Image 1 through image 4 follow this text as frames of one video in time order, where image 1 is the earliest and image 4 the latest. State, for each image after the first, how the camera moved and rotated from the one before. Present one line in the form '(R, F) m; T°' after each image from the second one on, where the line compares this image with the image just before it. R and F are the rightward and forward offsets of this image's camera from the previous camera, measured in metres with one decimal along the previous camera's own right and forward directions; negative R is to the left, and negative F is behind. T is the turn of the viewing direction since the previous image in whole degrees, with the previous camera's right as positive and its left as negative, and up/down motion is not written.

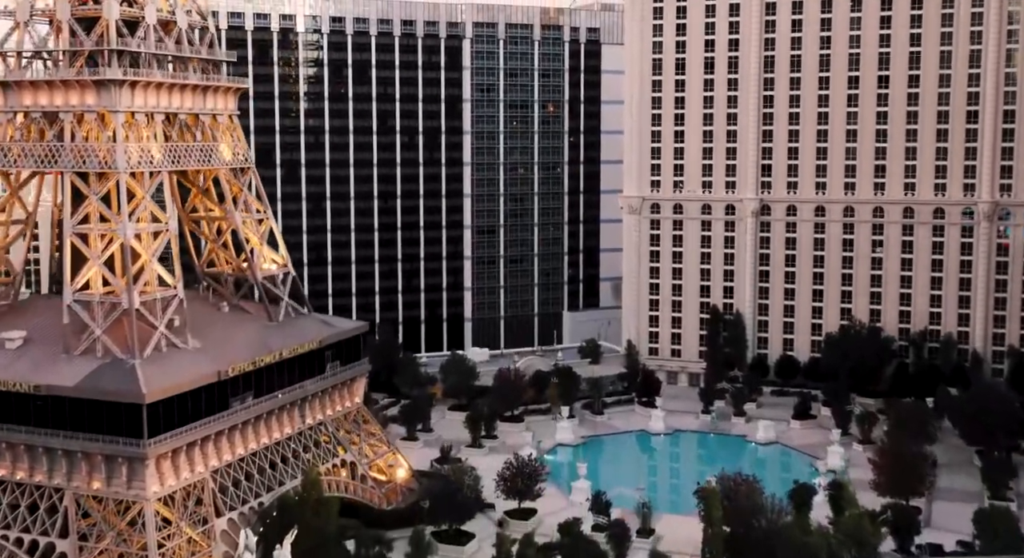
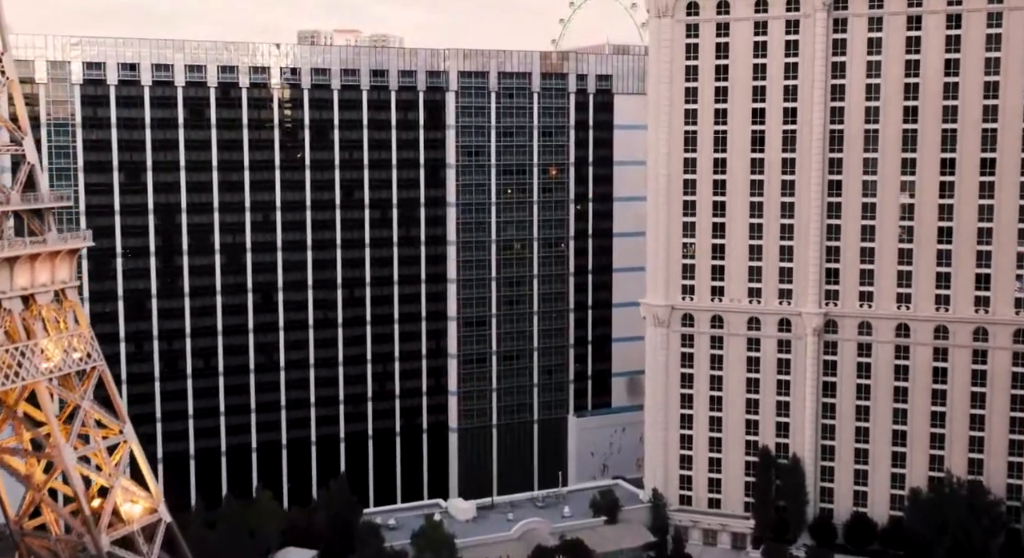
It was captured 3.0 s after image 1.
(+0.4, +27.1) m; 0°
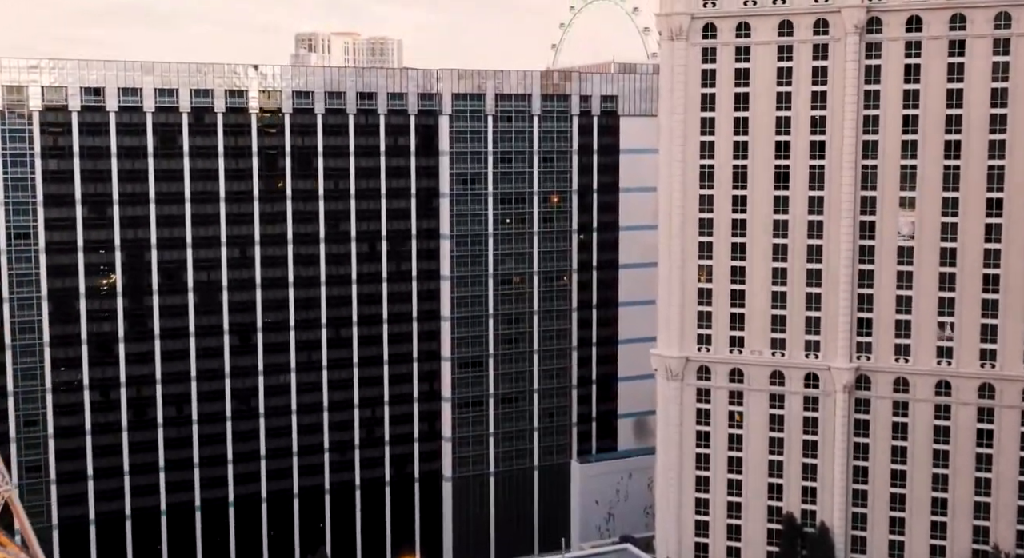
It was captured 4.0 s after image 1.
(+0.1, +9.1) m; 0°
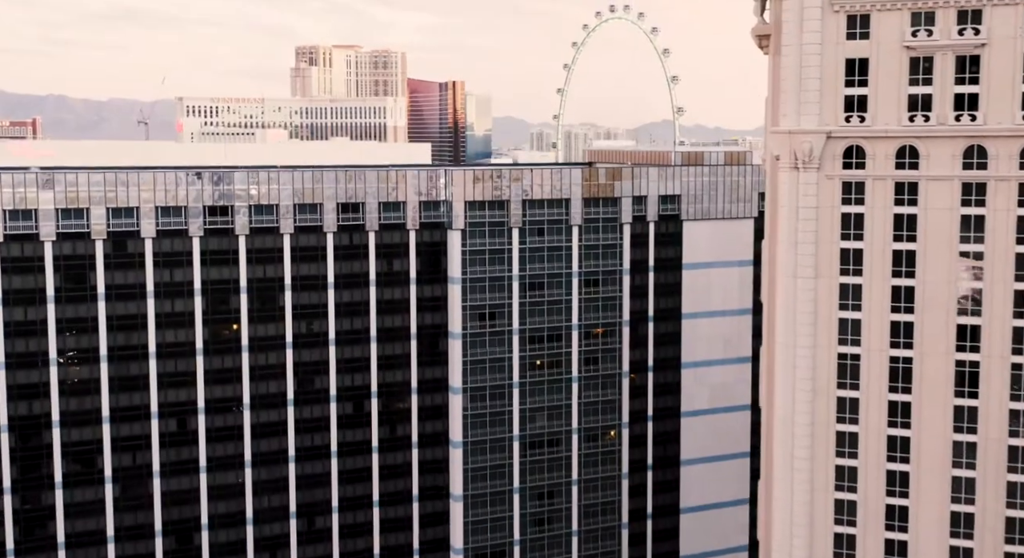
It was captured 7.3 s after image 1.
(-1.9, +28.9) m; 0°
